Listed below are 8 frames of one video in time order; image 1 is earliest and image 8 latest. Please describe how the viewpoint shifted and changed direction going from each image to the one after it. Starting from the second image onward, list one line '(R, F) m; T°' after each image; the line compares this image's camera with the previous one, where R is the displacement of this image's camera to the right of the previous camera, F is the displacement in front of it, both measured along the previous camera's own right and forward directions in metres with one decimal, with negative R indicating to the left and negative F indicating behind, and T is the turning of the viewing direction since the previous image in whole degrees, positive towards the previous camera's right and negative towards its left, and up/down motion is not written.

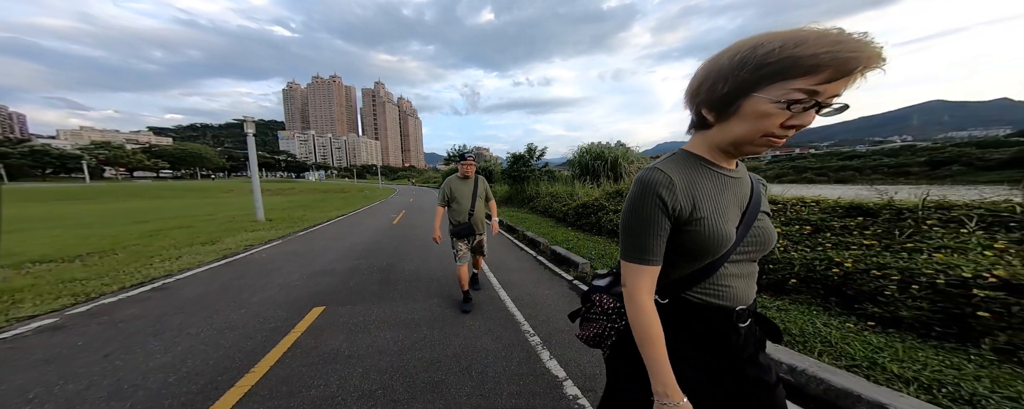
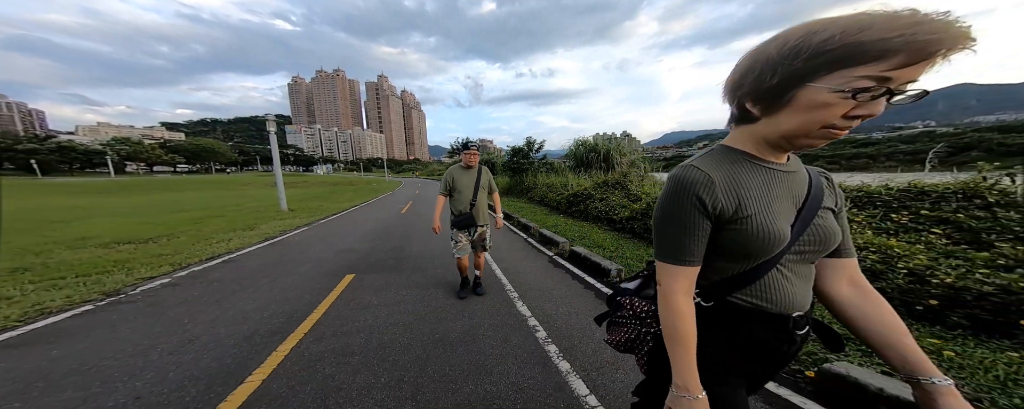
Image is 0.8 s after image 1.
(+0.3, -1.0) m; -1°
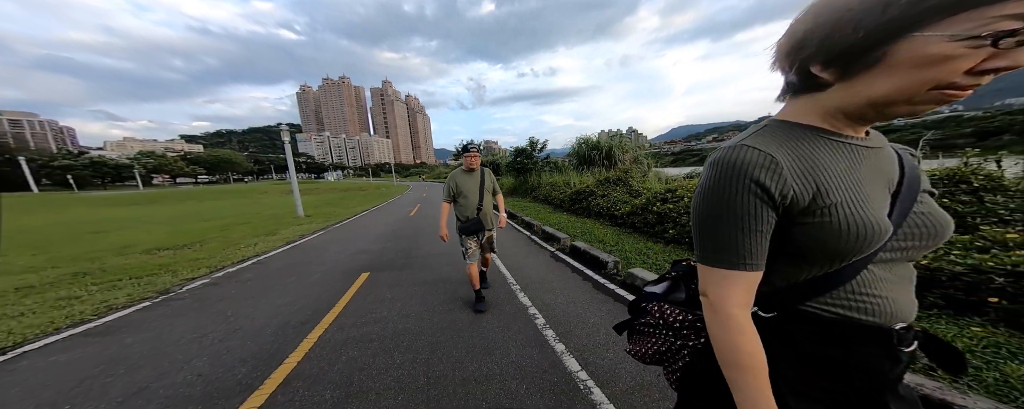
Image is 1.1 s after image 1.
(+0.1, -0.3) m; -2°
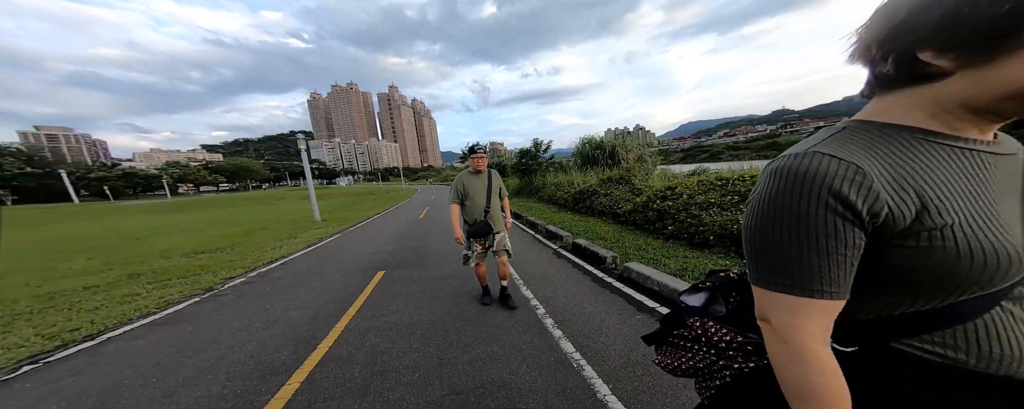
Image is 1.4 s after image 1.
(+0.1, -0.4) m; -2°
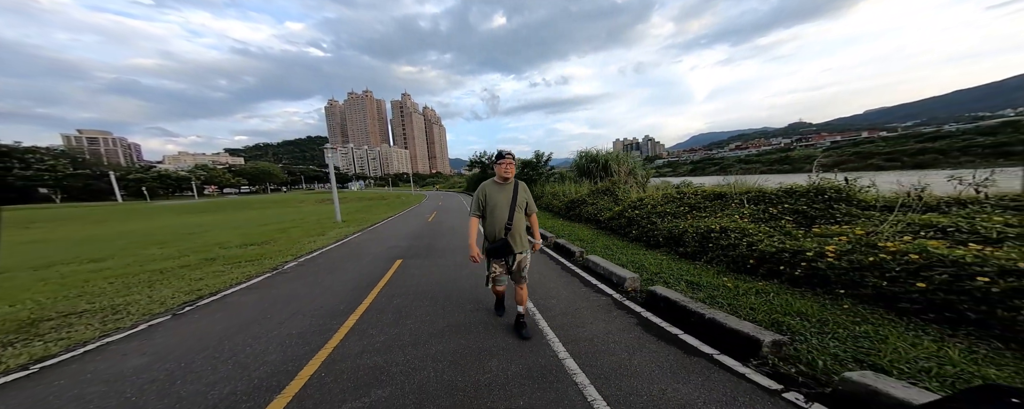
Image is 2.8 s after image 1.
(+0.4, -1.4) m; -1°
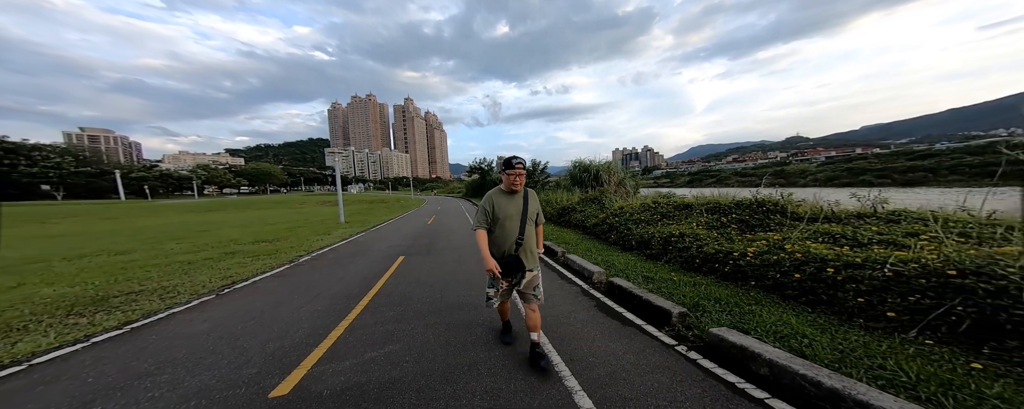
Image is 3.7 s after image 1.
(+0.2, -0.9) m; 0°
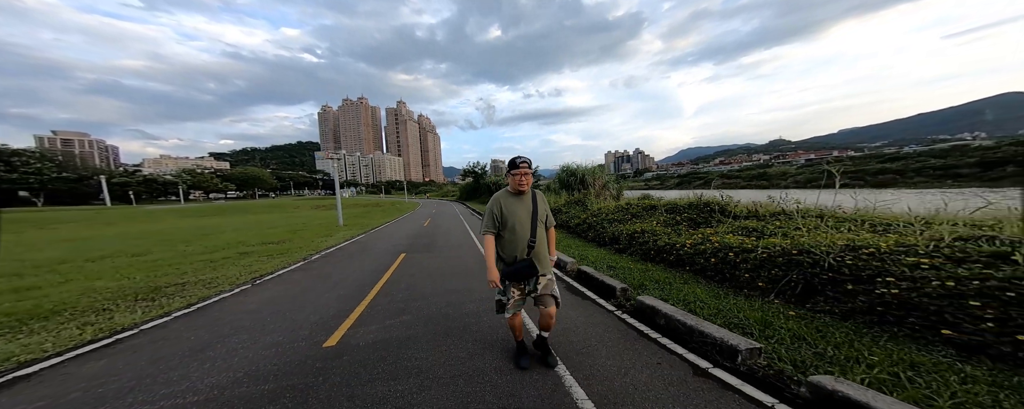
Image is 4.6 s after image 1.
(+0.1, -1.1) m; +2°
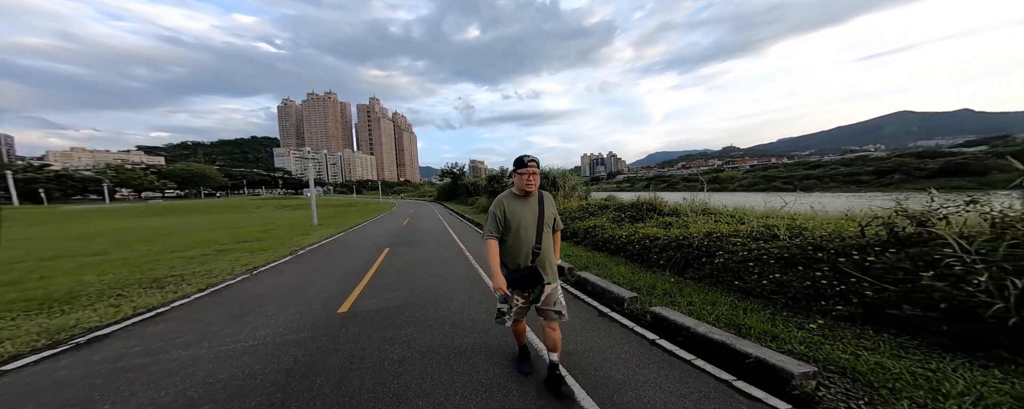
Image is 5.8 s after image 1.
(0.0, -1.2) m; +6°
